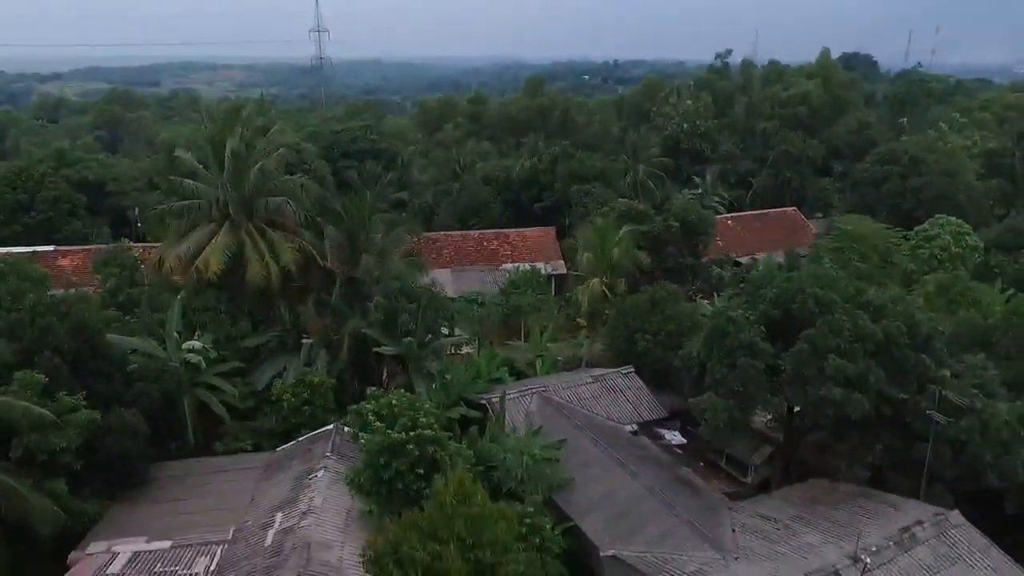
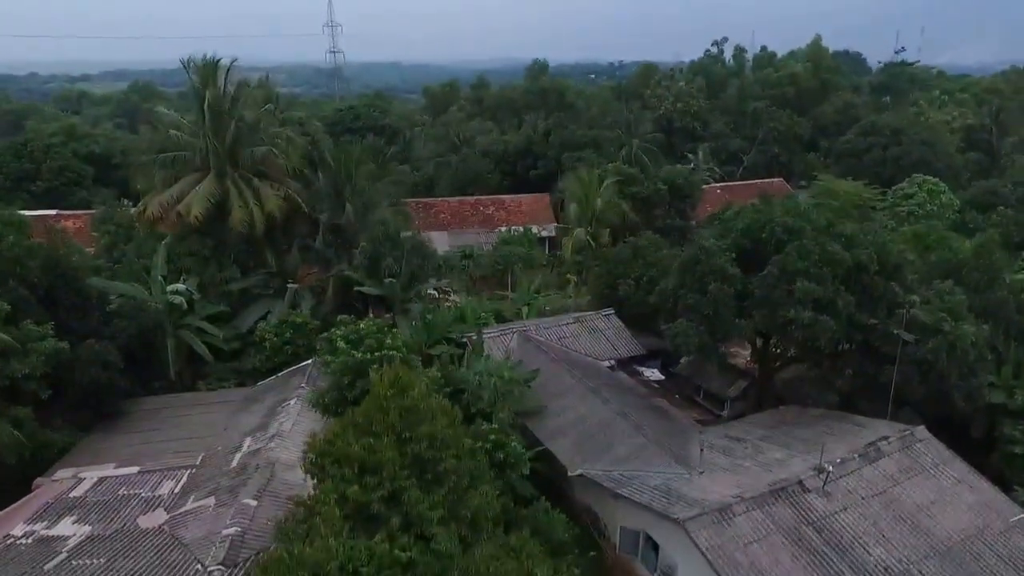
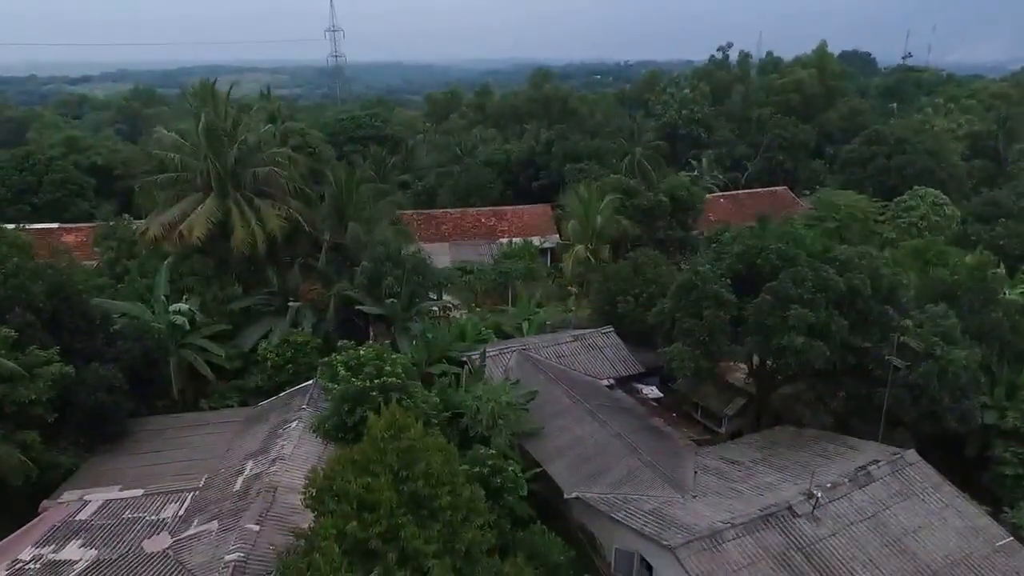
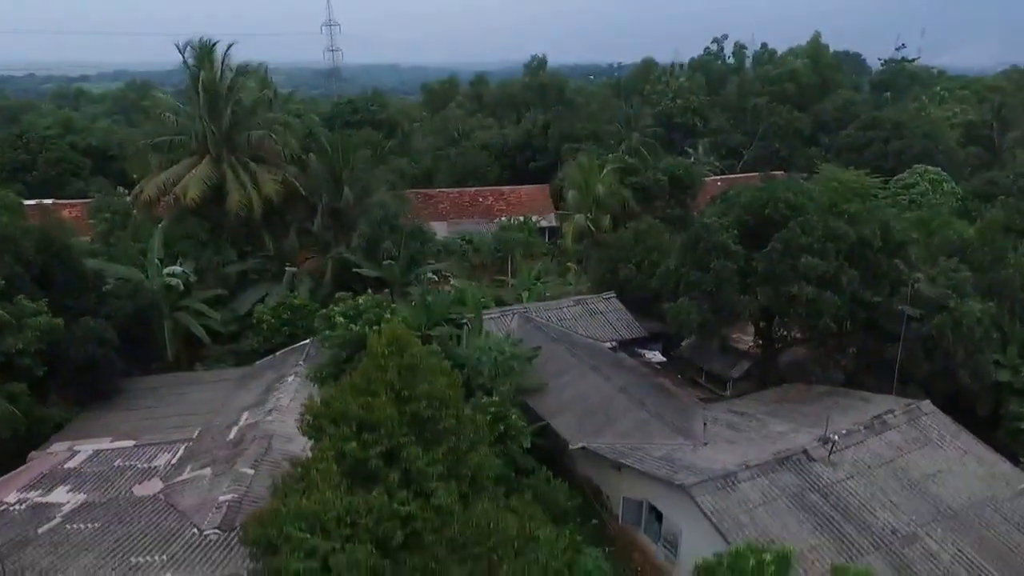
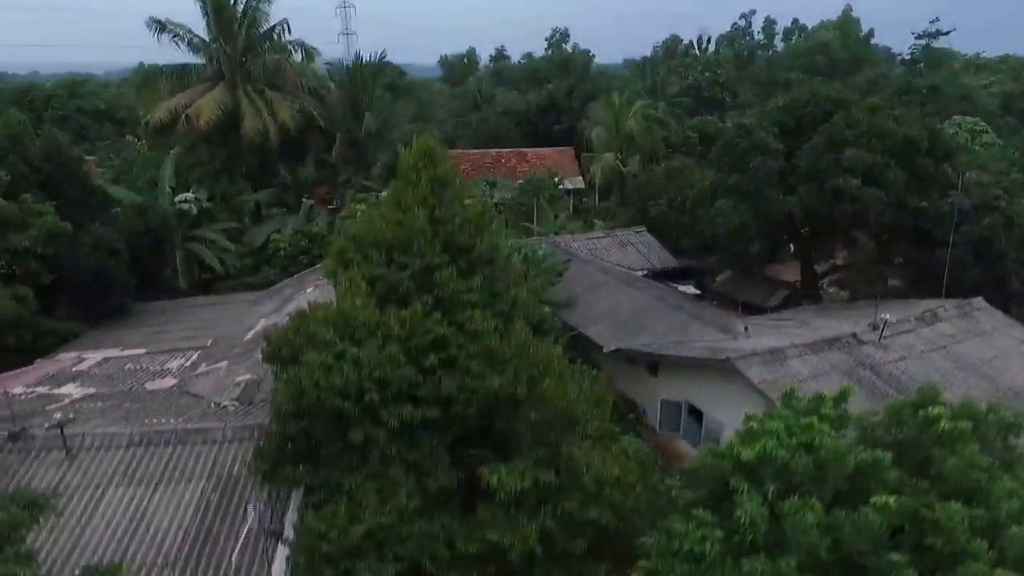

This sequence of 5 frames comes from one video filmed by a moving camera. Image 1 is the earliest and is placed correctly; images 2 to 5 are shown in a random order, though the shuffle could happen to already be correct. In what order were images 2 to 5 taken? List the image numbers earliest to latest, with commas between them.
3, 2, 4, 5
